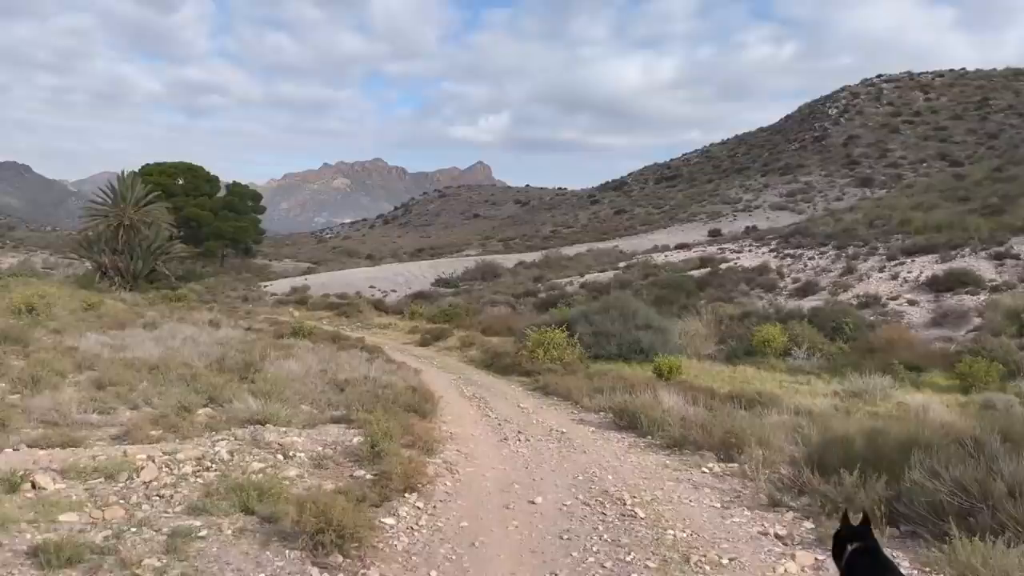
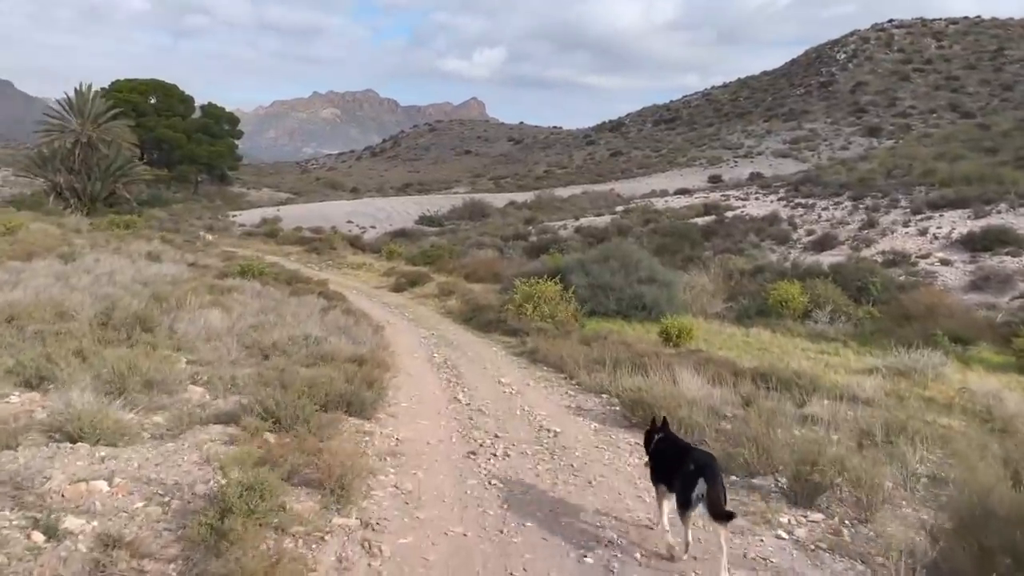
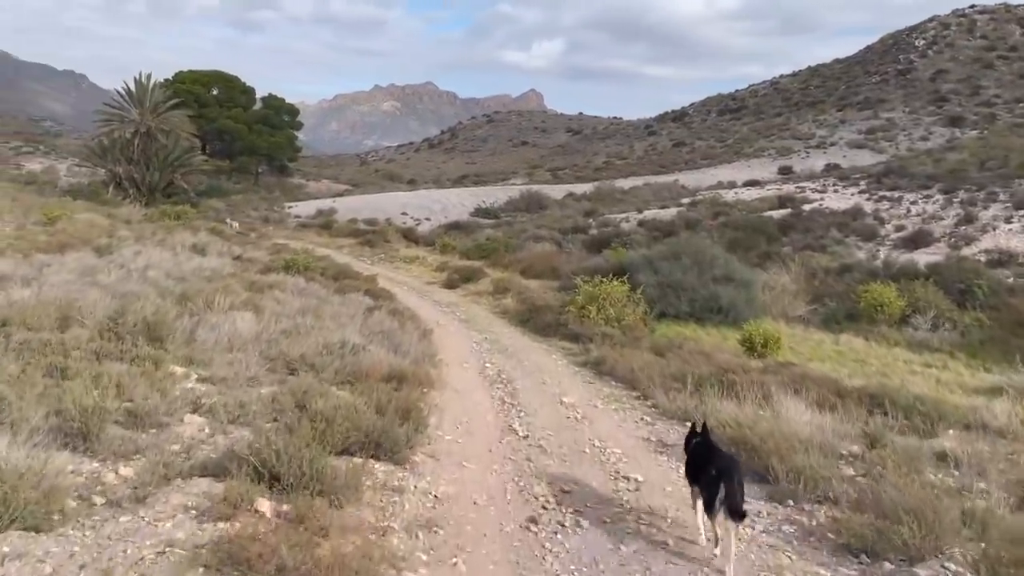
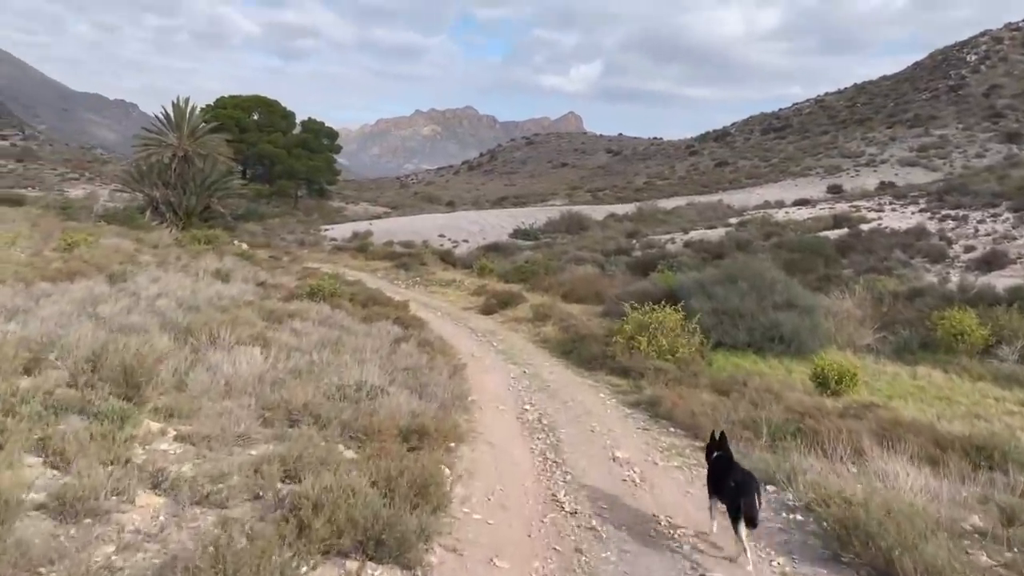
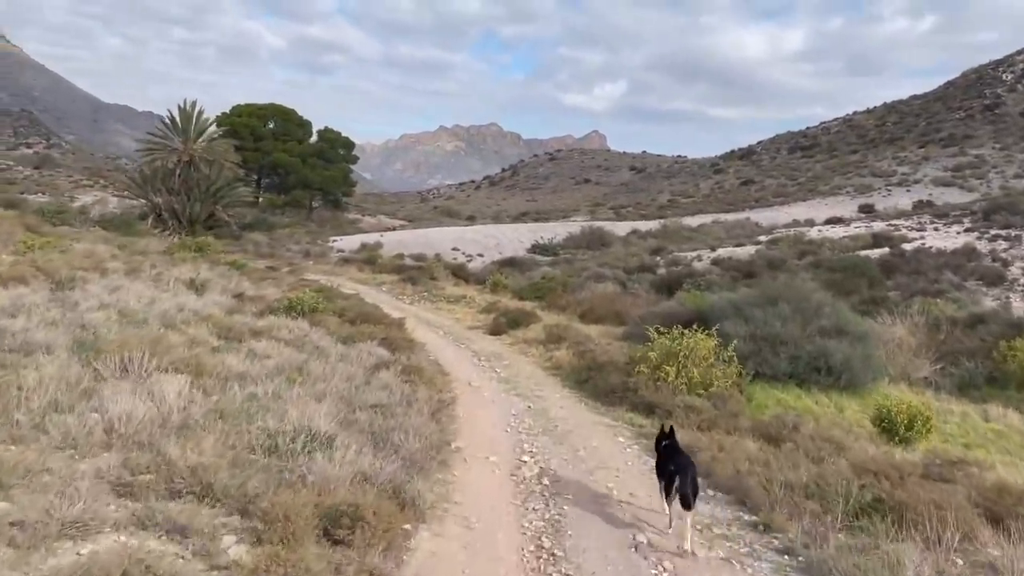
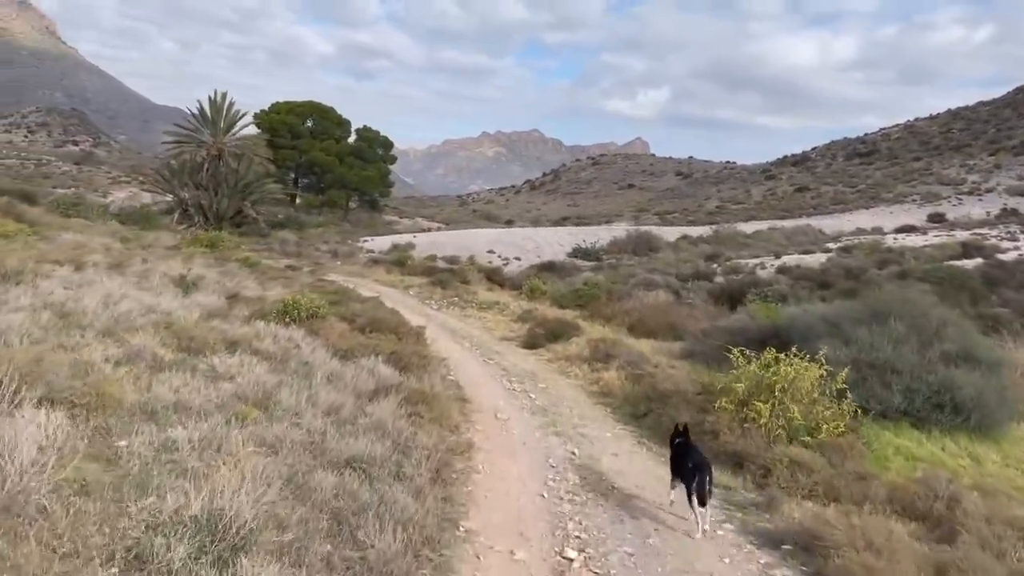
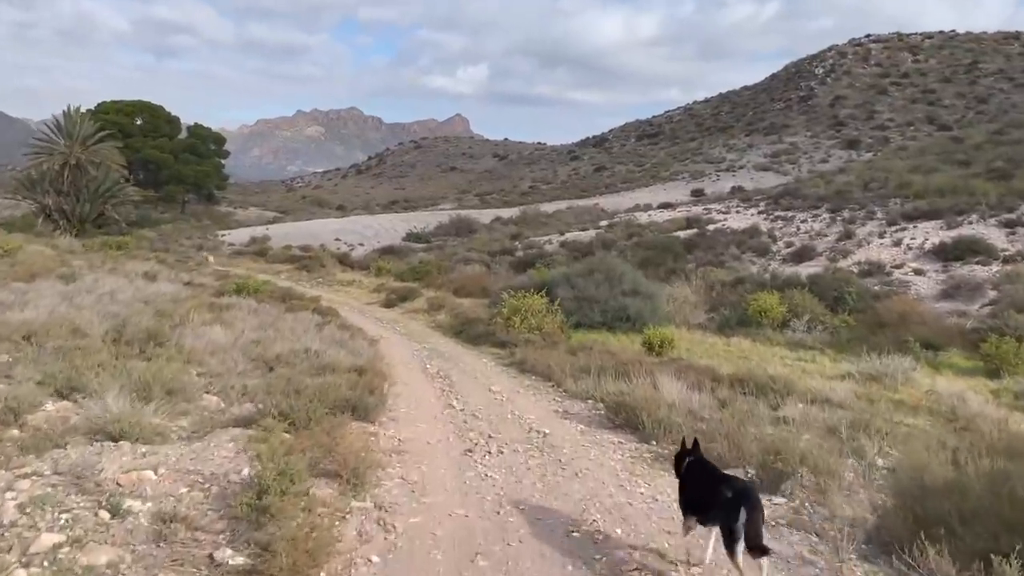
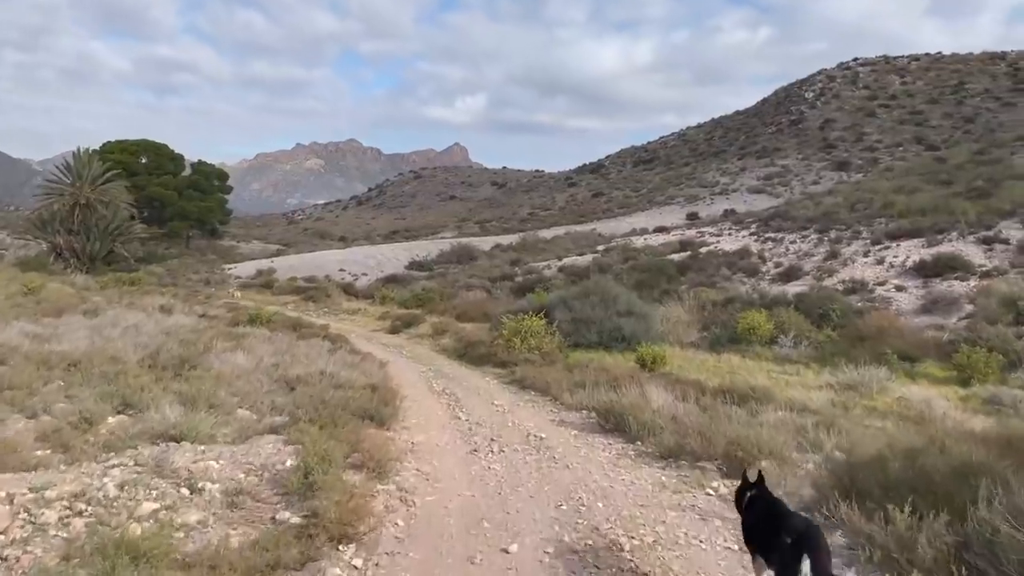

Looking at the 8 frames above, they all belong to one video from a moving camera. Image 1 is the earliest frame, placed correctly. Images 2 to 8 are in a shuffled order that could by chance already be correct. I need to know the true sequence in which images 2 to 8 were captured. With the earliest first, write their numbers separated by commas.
8, 7, 2, 3, 4, 5, 6
